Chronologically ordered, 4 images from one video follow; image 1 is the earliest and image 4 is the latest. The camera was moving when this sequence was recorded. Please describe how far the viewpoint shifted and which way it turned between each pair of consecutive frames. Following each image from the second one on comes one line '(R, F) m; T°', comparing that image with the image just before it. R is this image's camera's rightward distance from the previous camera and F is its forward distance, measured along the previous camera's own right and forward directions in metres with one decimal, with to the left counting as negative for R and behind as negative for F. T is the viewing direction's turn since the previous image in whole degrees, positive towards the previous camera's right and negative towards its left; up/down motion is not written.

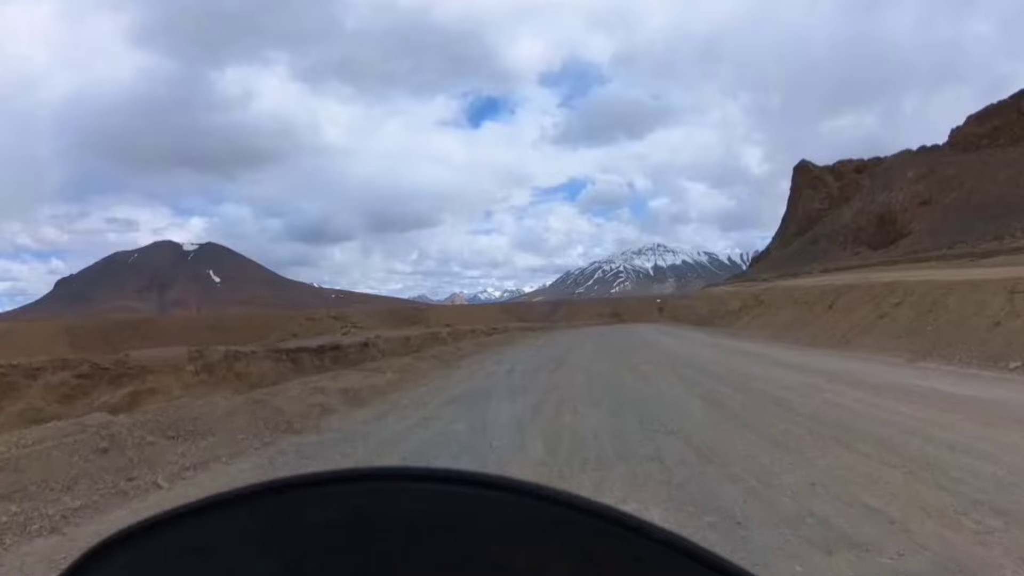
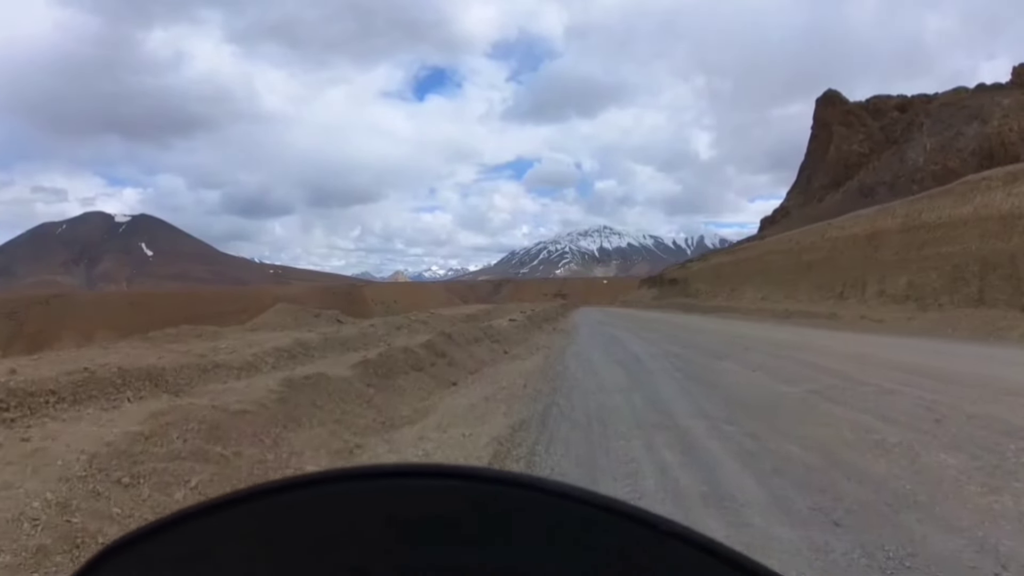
(+0.9, +16.2) m; +4°
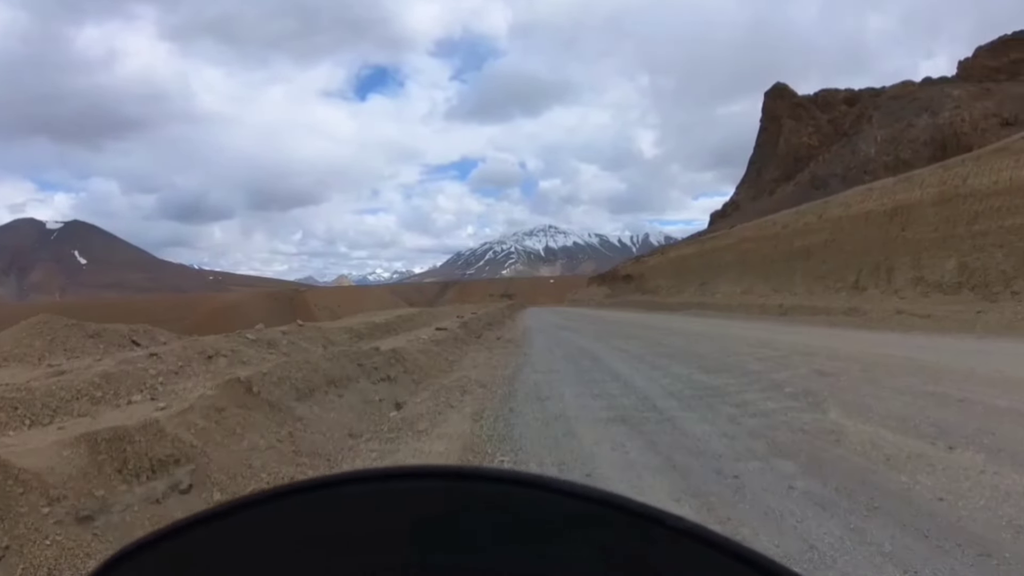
(+0.1, +1.2) m; +4°
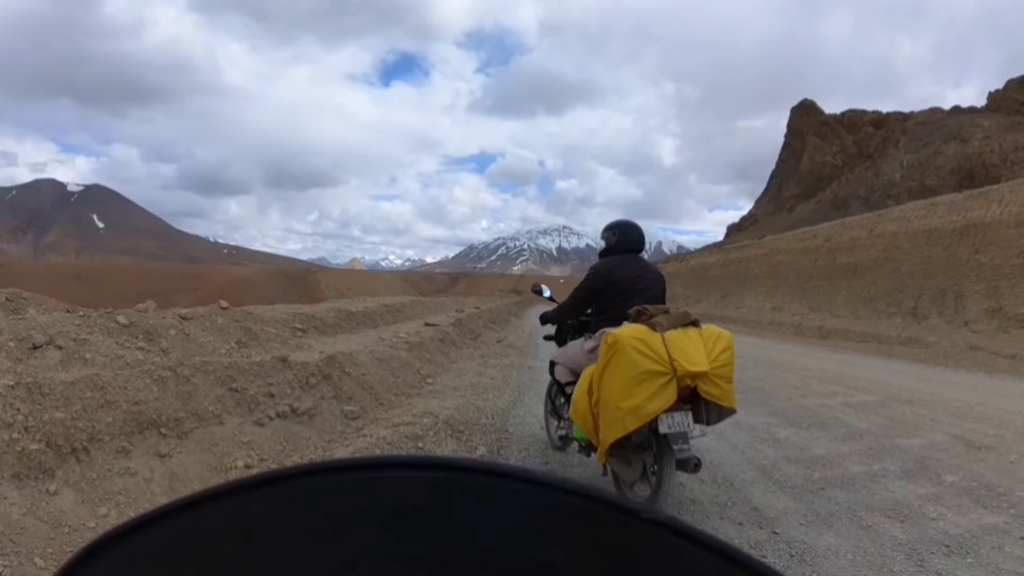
(0.0, +0.5) m; -1°
